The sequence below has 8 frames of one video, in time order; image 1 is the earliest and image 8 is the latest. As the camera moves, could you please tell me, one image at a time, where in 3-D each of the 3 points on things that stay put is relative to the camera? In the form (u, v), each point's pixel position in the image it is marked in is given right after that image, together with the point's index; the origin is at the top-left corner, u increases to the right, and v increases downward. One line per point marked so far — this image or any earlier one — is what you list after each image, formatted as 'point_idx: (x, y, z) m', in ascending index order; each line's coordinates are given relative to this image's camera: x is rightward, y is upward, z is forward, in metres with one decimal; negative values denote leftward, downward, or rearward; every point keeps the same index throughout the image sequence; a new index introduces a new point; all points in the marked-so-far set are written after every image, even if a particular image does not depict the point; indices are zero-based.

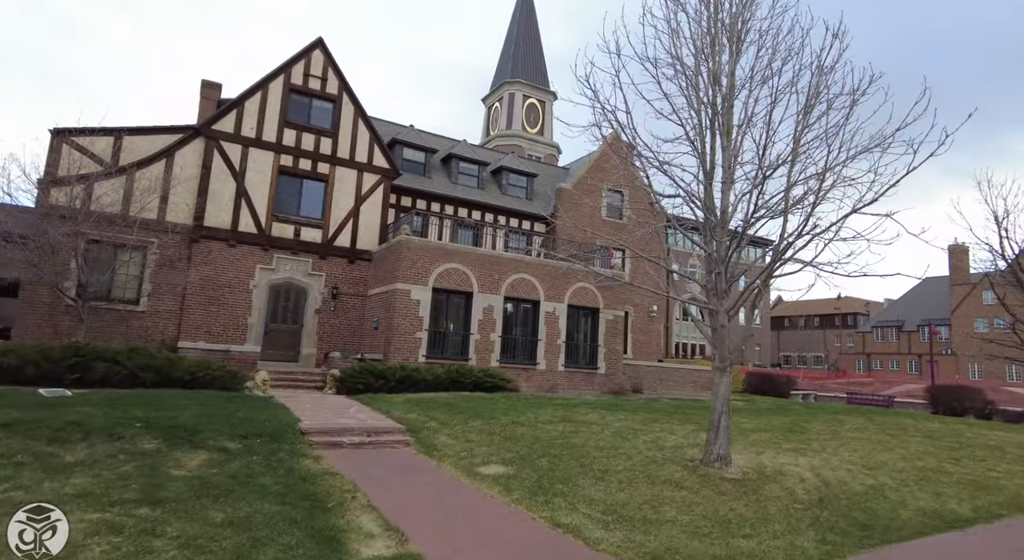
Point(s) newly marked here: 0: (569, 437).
0: (+1.0, -3.0, +10.2) m
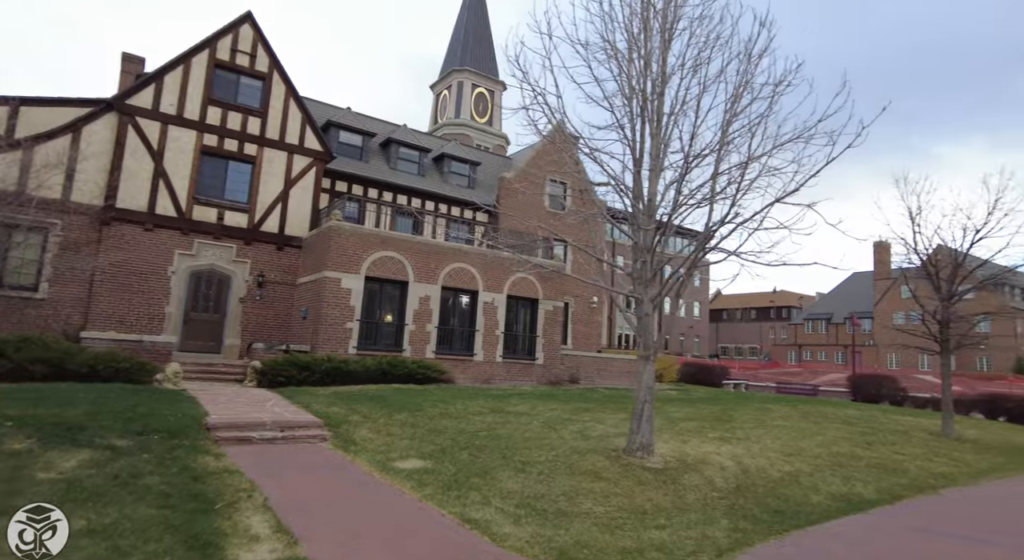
0: (-0.4, -2.8, +9.9) m
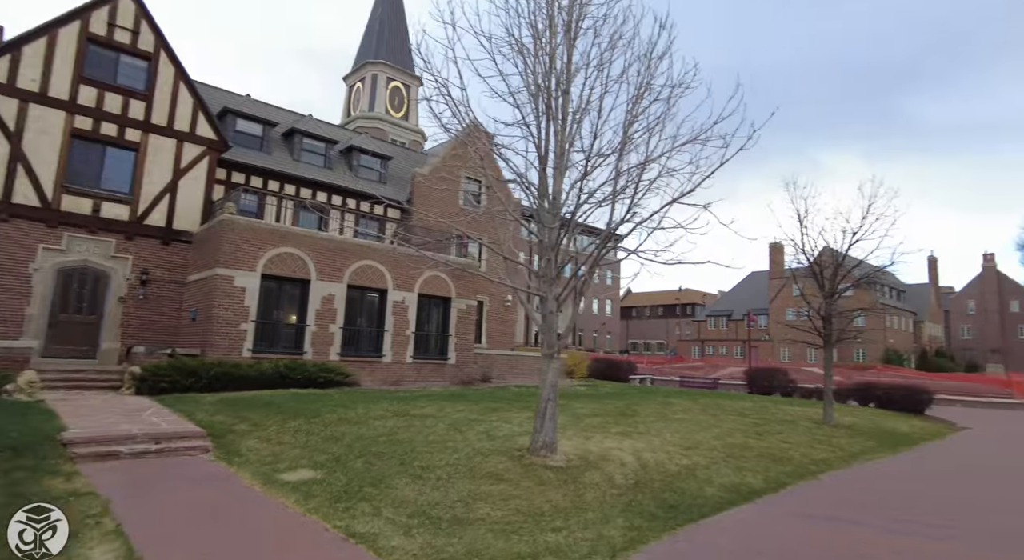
0: (-2.1, -2.7, +9.5) m
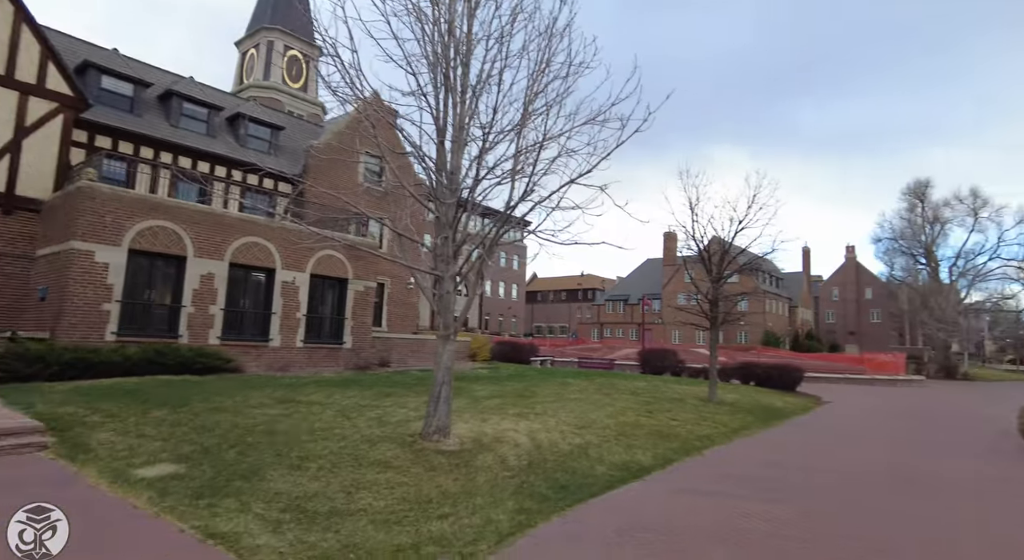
0: (-3.9, -2.3, +8.8) m
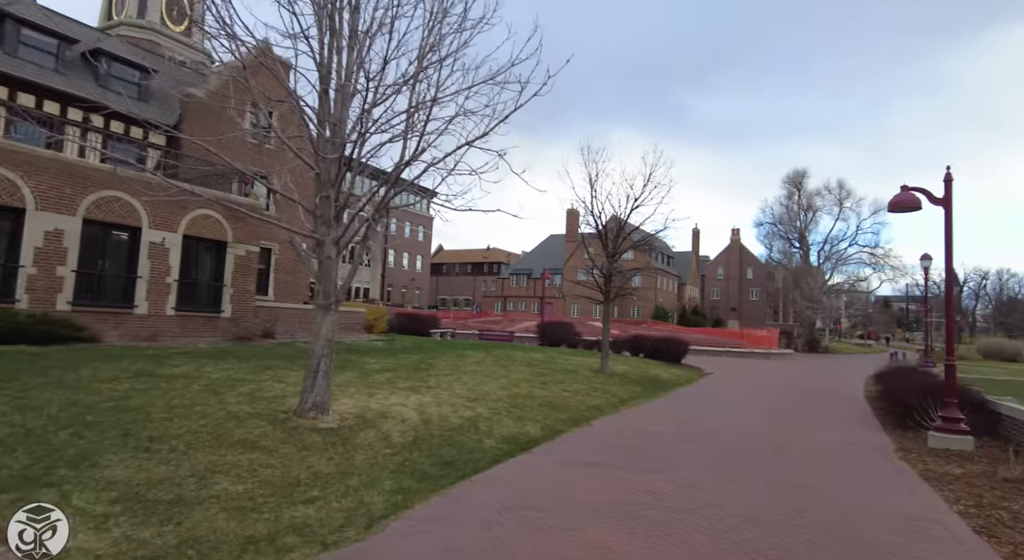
0: (-5.6, -1.7, +7.7) m
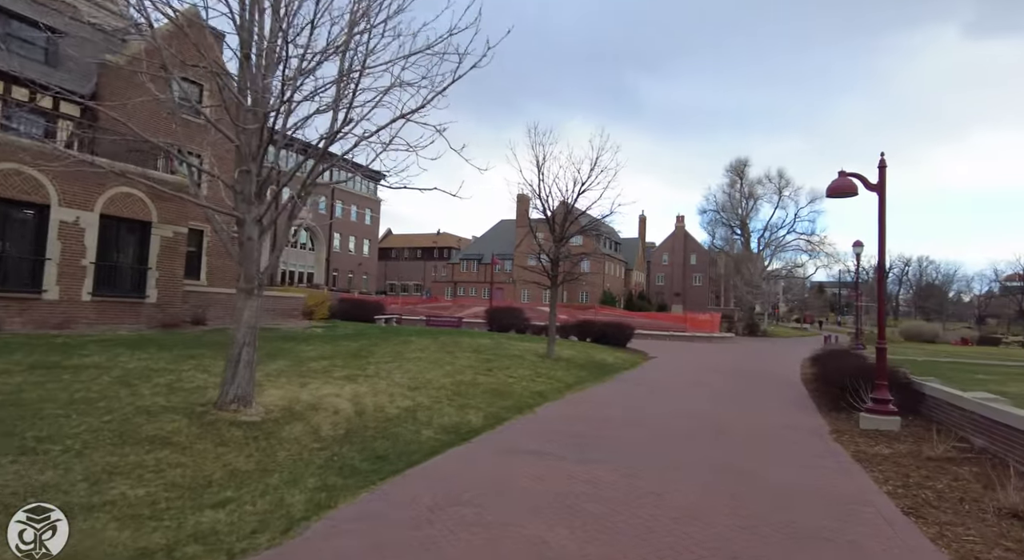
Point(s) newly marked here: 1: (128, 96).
0: (-6.4, -1.5, +6.9) m
1: (-12.3, +5.8, +17.0) m
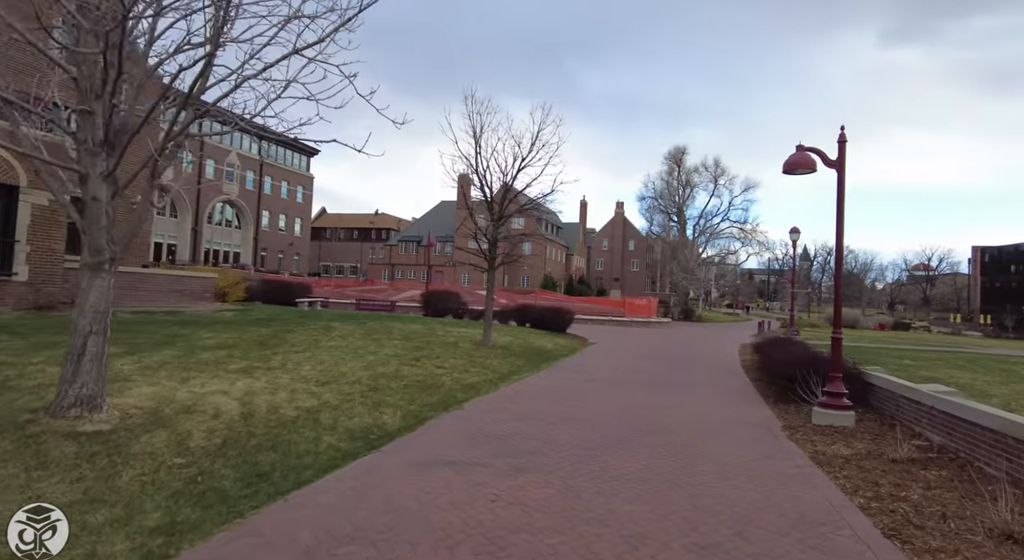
0: (-7.2, -1.2, +5.1) m
1: (-14.1, +6.5, +14.3) m
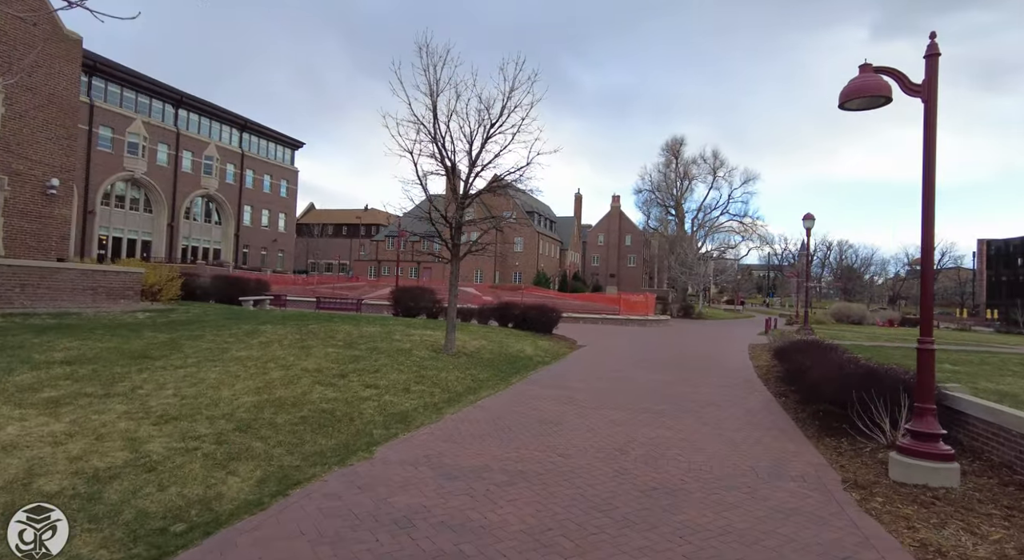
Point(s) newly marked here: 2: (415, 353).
0: (-7.9, -1.1, +2.7) m
1: (-14.8, +6.6, +11.8) m
2: (-1.9, -1.5, +10.6) m
